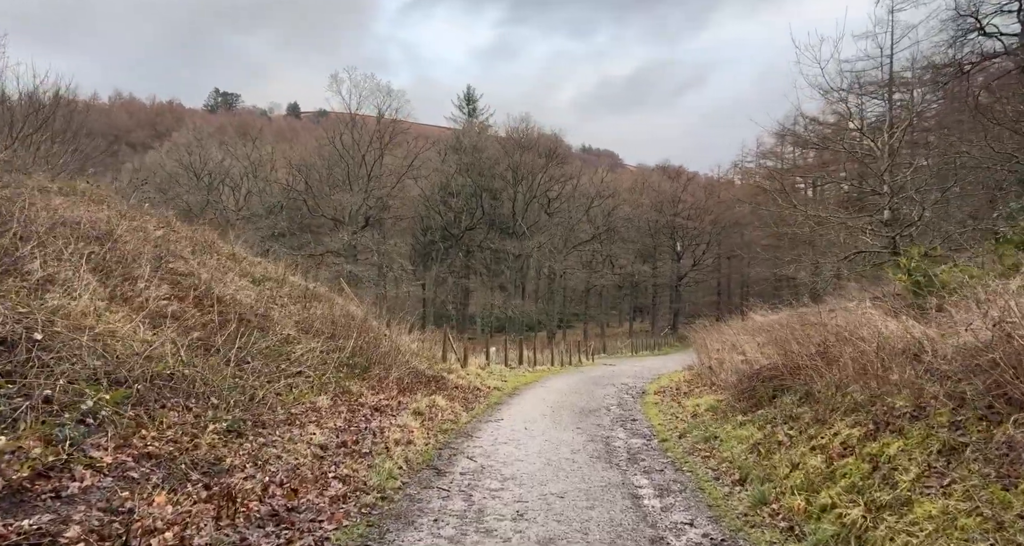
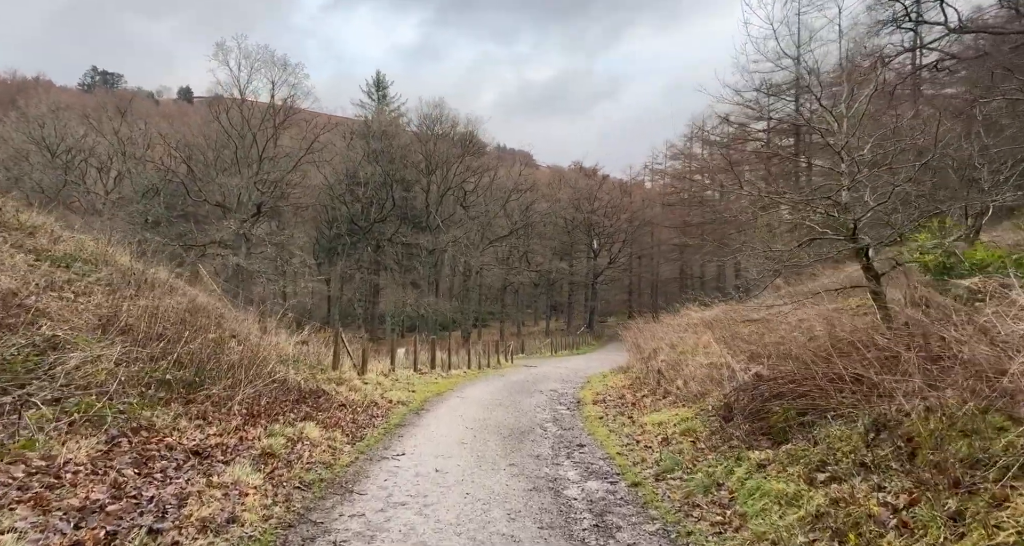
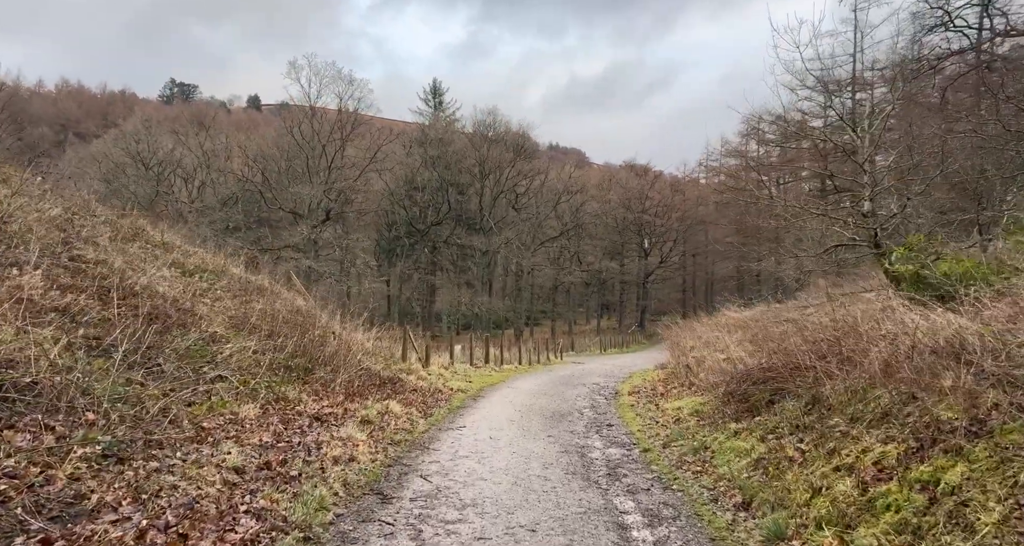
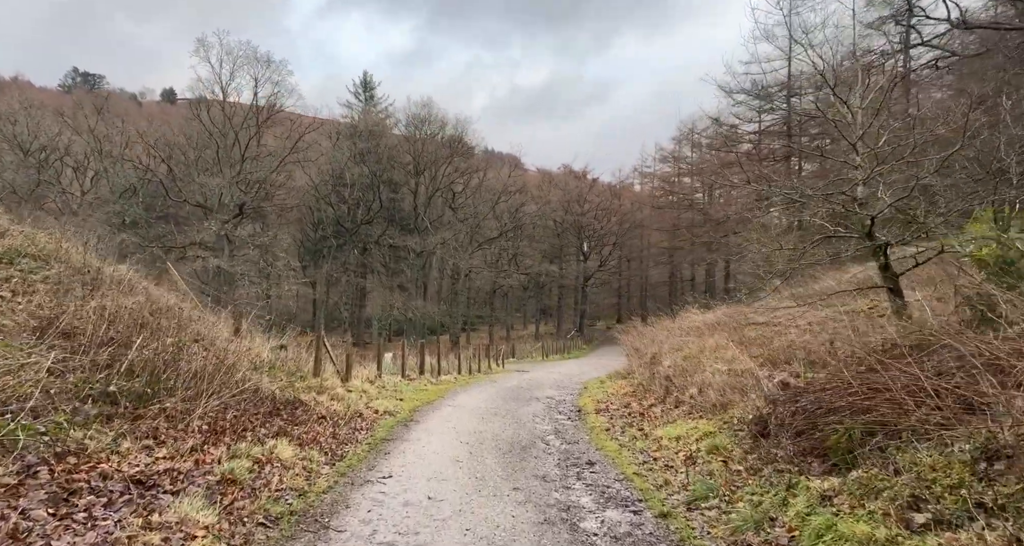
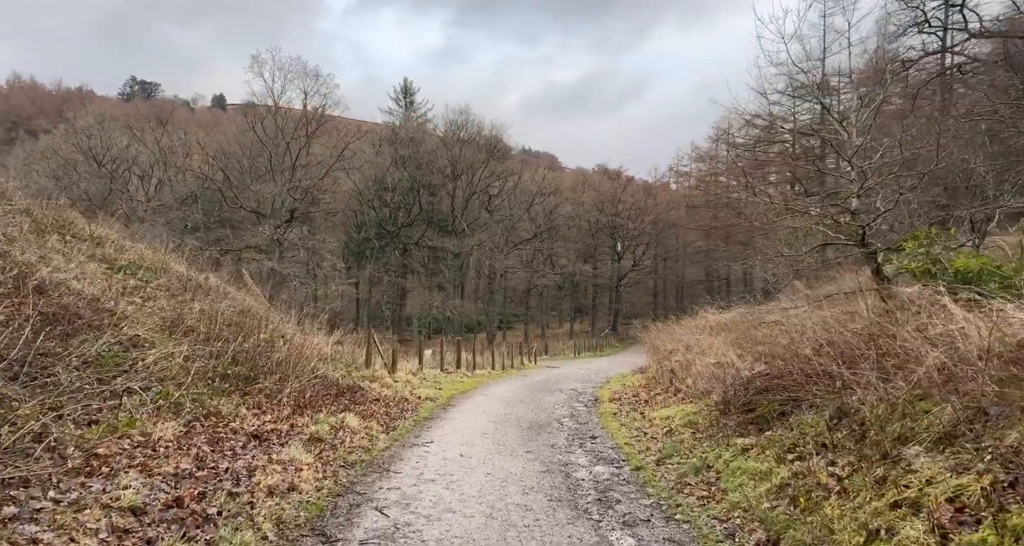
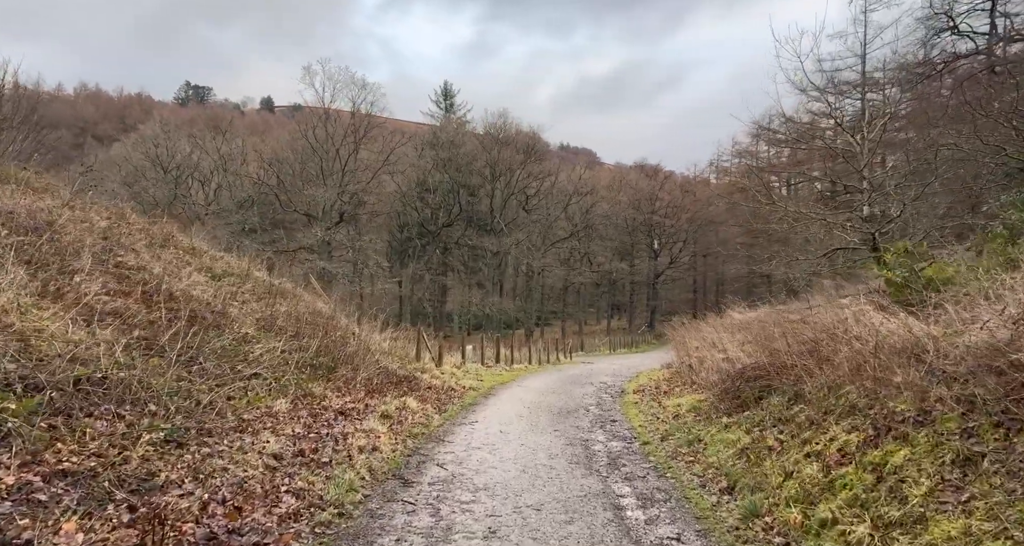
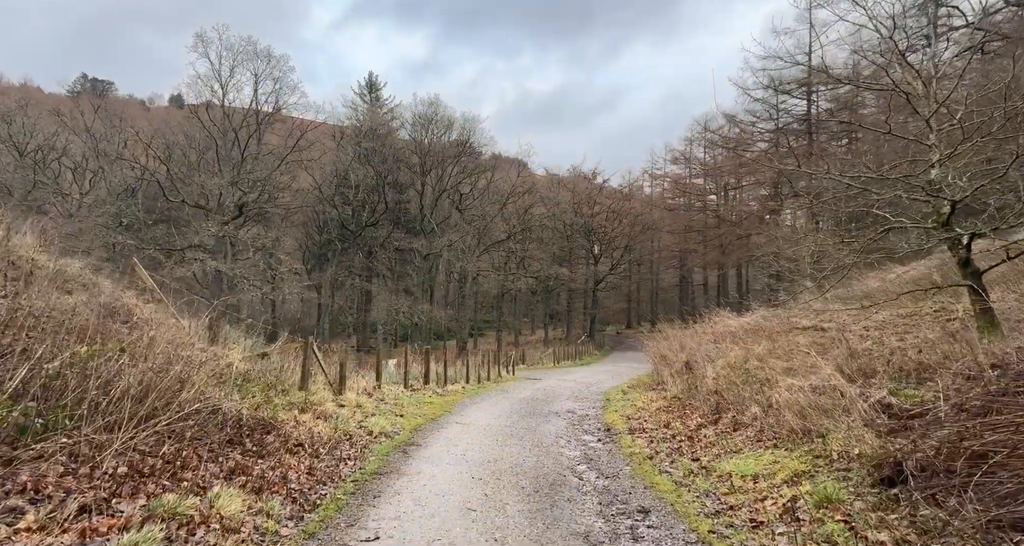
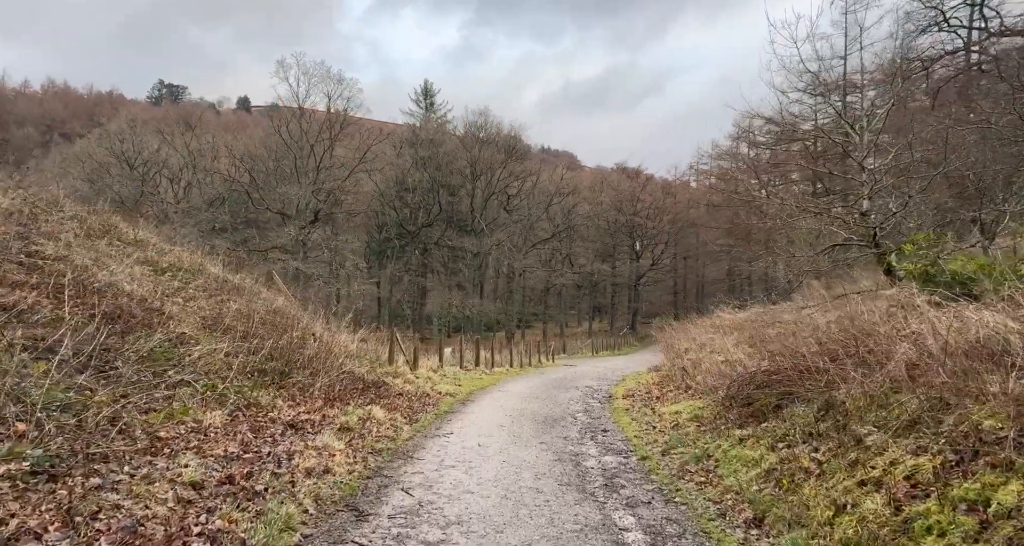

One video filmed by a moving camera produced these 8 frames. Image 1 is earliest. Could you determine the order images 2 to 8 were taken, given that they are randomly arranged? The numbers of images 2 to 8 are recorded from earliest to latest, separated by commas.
6, 3, 8, 5, 2, 4, 7
